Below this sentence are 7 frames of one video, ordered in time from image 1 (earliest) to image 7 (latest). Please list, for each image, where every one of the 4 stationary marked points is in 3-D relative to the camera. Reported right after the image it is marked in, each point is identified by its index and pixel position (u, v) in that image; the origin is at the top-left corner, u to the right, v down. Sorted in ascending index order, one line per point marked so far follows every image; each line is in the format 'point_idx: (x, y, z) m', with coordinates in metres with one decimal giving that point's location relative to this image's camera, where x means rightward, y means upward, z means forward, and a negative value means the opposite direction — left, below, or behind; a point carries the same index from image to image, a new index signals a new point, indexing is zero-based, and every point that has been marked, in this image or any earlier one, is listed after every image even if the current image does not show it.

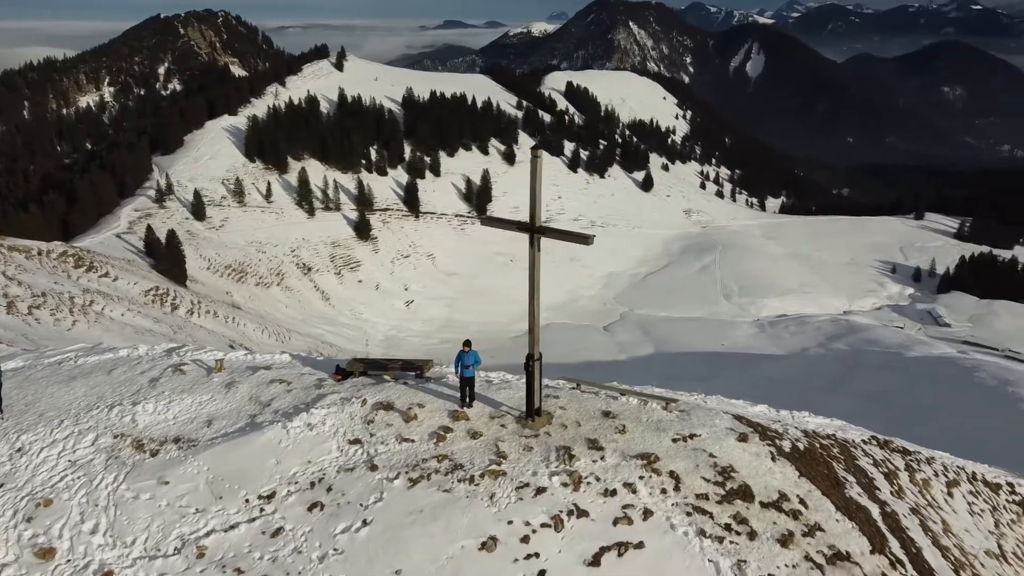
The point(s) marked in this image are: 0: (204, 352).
0: (-4.0, -0.8, +10.7) m
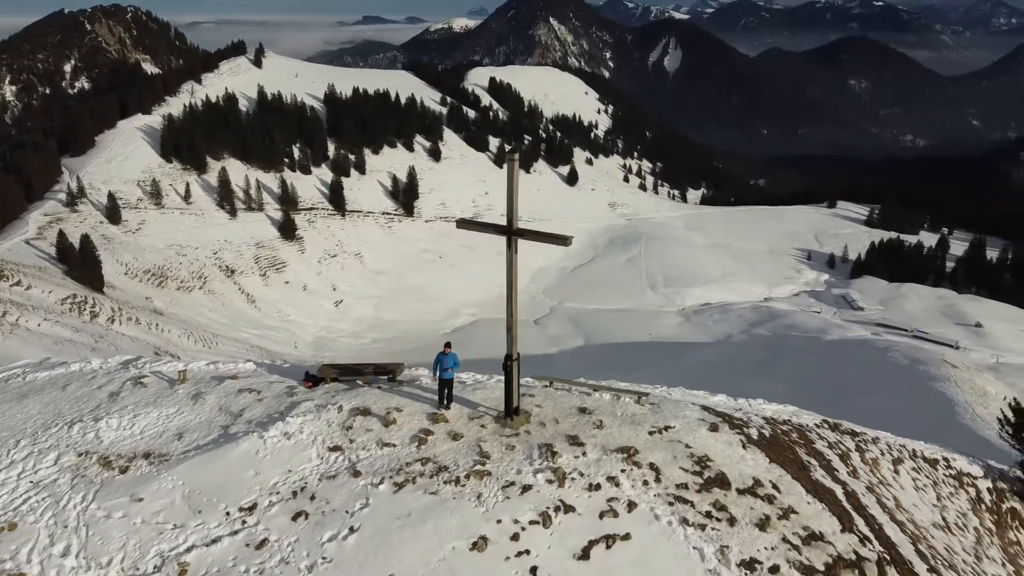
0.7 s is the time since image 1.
0: (-4.4, -1.0, +10.5) m
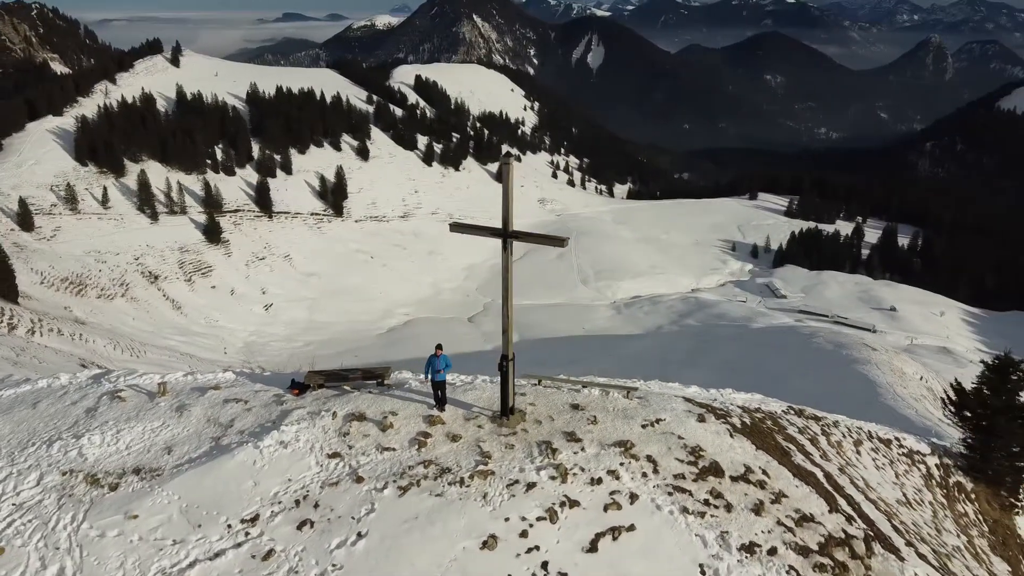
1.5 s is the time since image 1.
0: (-4.7, -1.1, +10.2) m
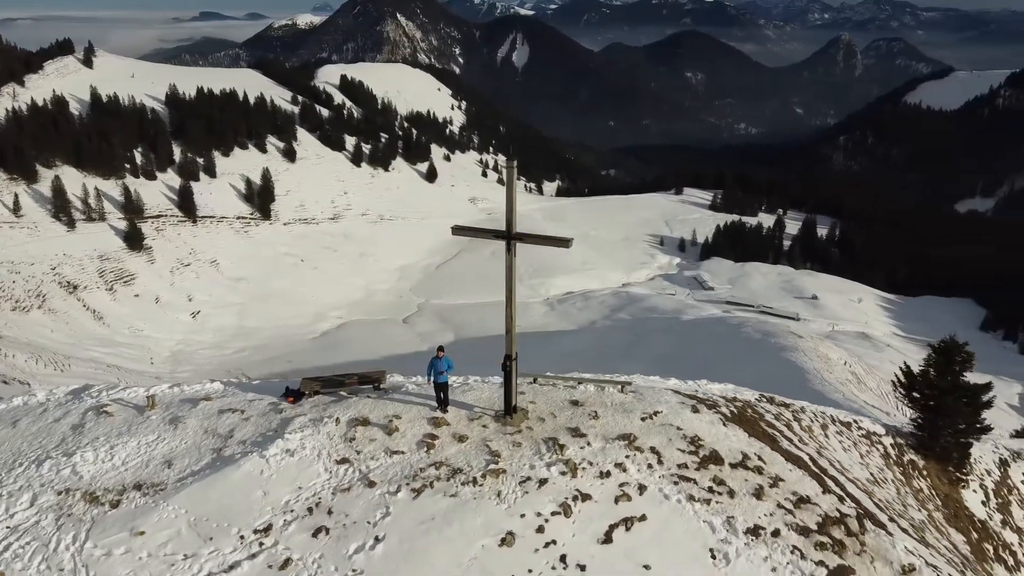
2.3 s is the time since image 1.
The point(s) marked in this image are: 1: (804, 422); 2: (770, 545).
0: (-4.8, -1.2, +9.9) m
1: (+4.2, -1.9, +11.9) m
2: (+2.4, -2.4, +7.6) m
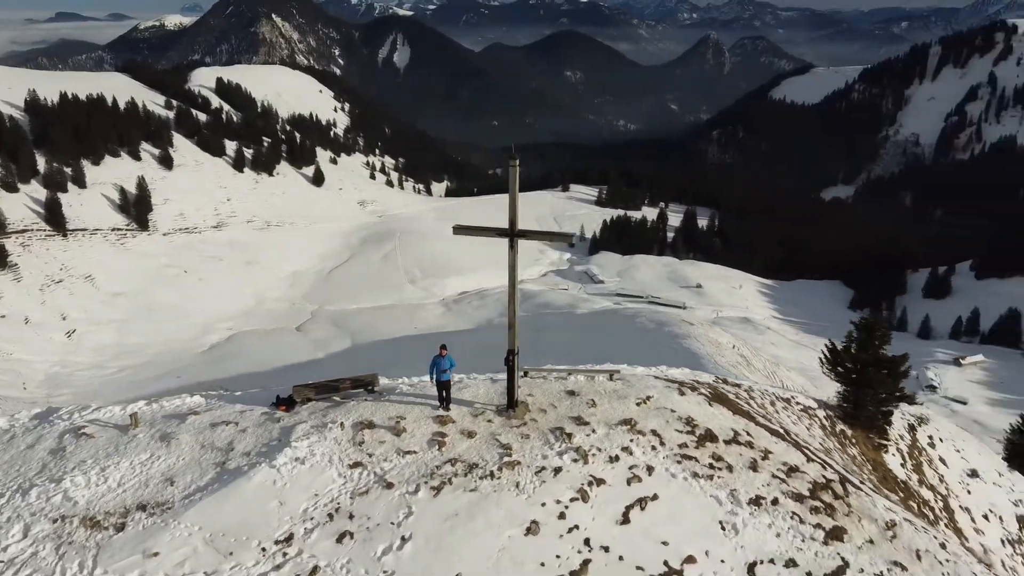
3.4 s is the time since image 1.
0: (-4.9, -1.4, +9.5) m
1: (+3.8, -1.7, +12.7) m
2: (+2.6, -2.2, +8.1) m
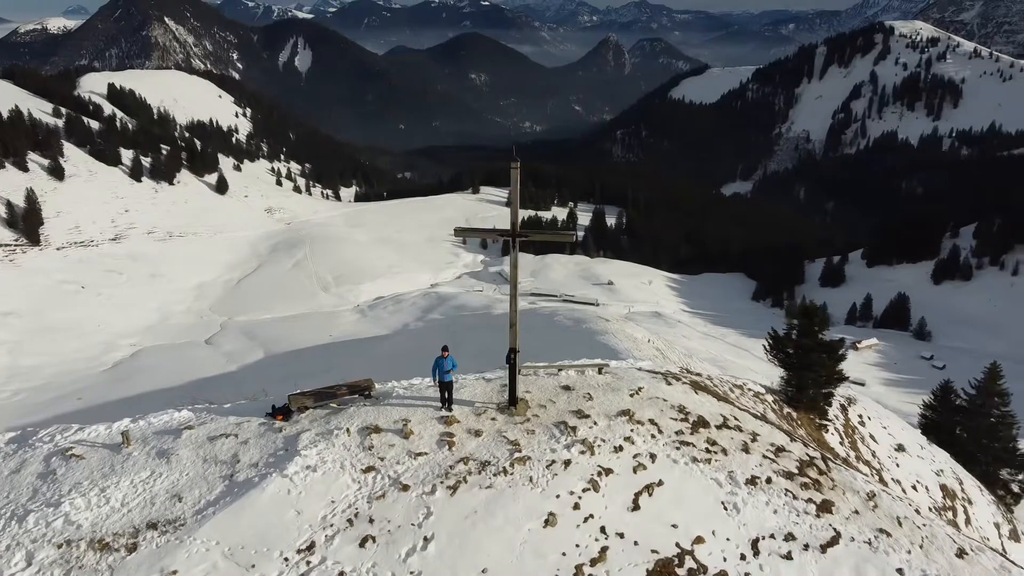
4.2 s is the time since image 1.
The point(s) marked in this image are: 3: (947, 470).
0: (-4.9, -1.6, +9.1) m
1: (+3.3, -1.6, +13.2) m
2: (+2.7, -2.1, +8.6) m
3: (+9.9, -4.2, +19.0) m
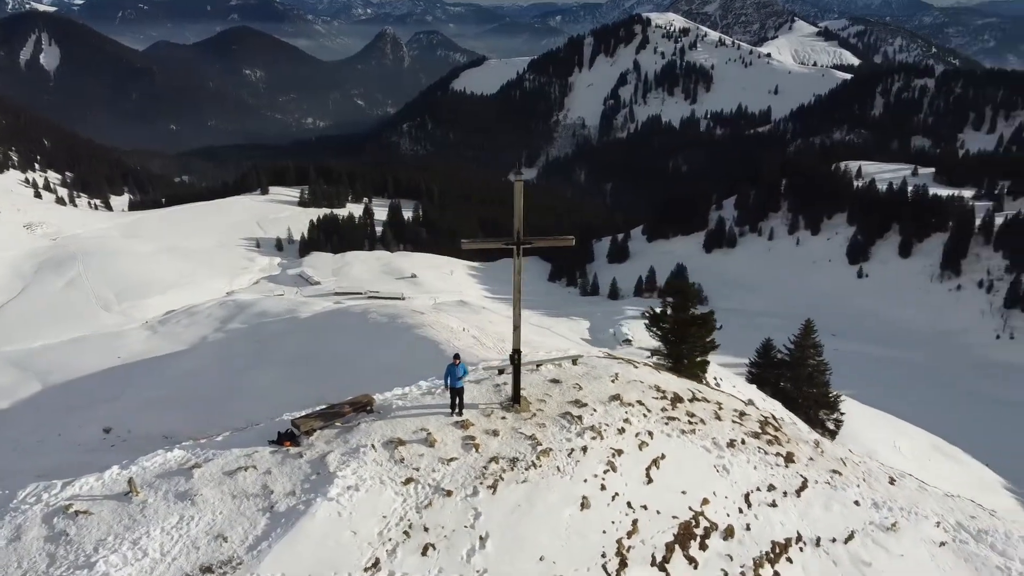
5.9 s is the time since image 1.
0: (-4.8, -2.0, +8.4) m
1: (+2.2, -1.4, +14.4) m
2: (+2.7, -1.9, +9.8) m
3: (+7.4, -3.4, +21.7) m
